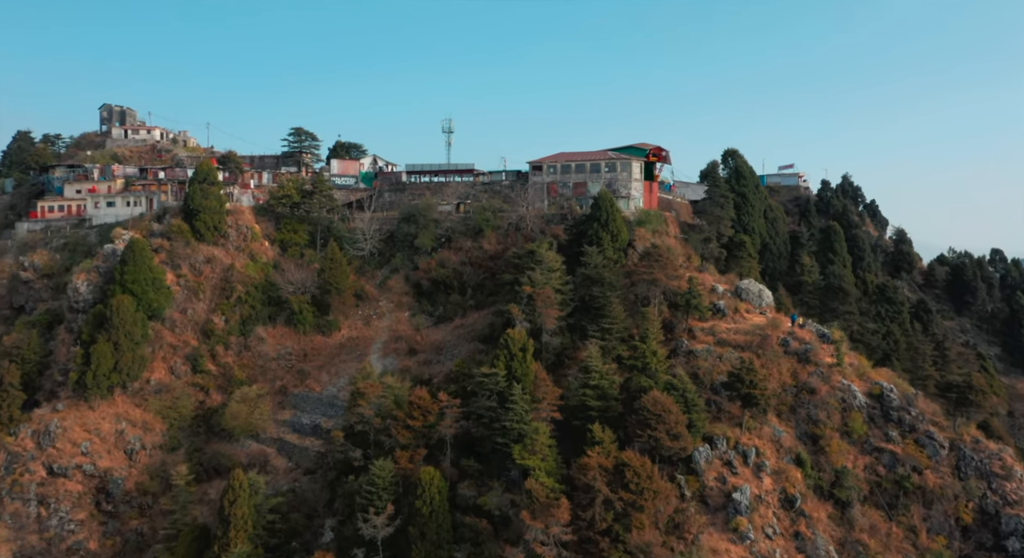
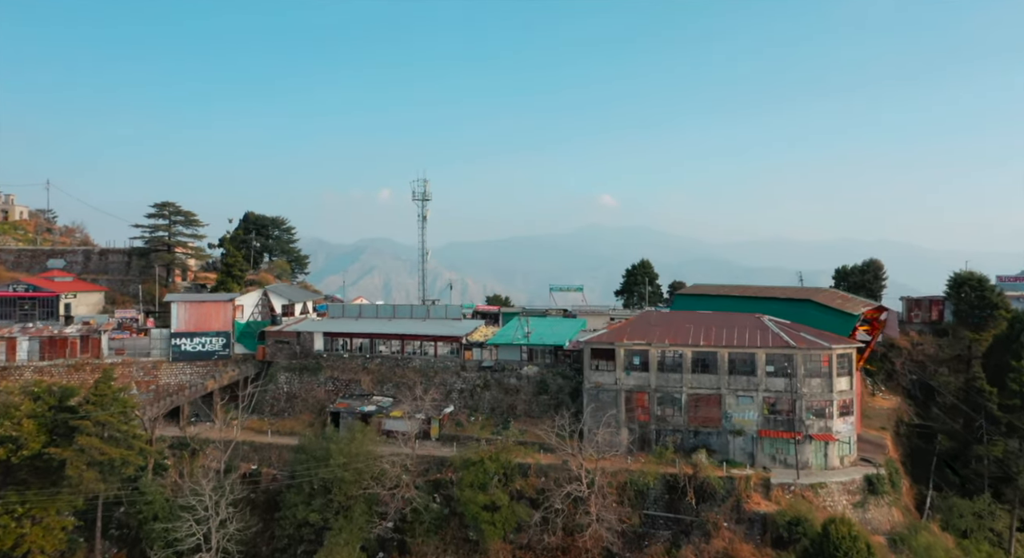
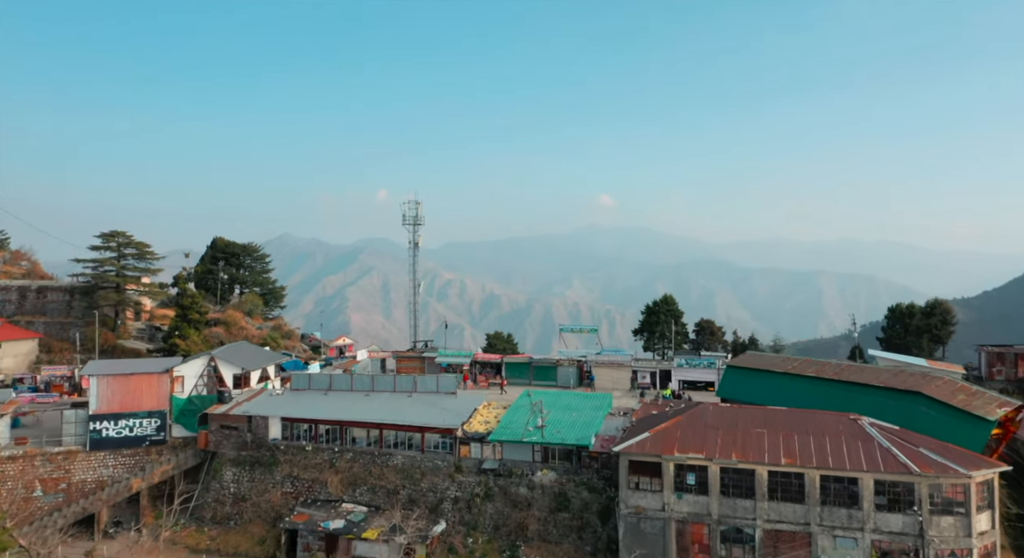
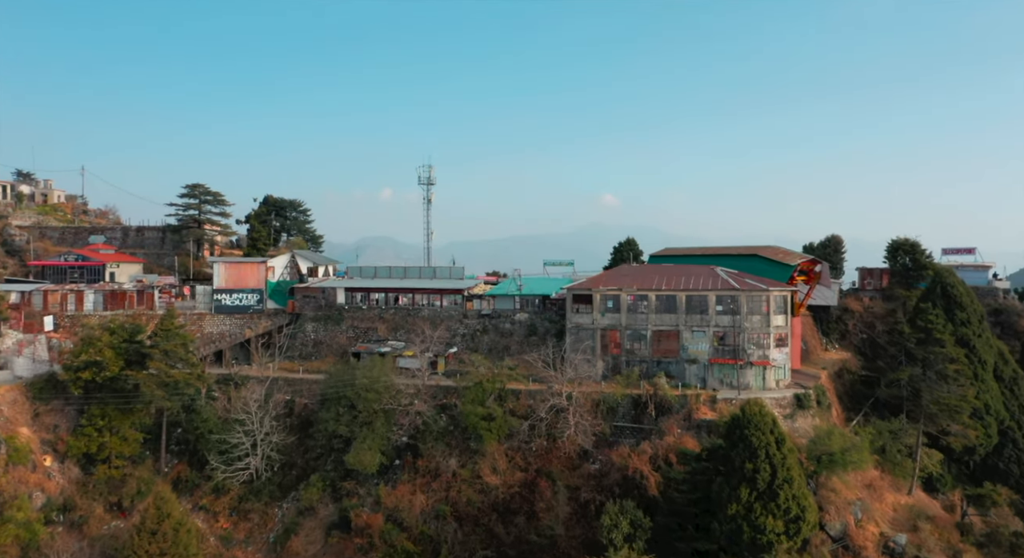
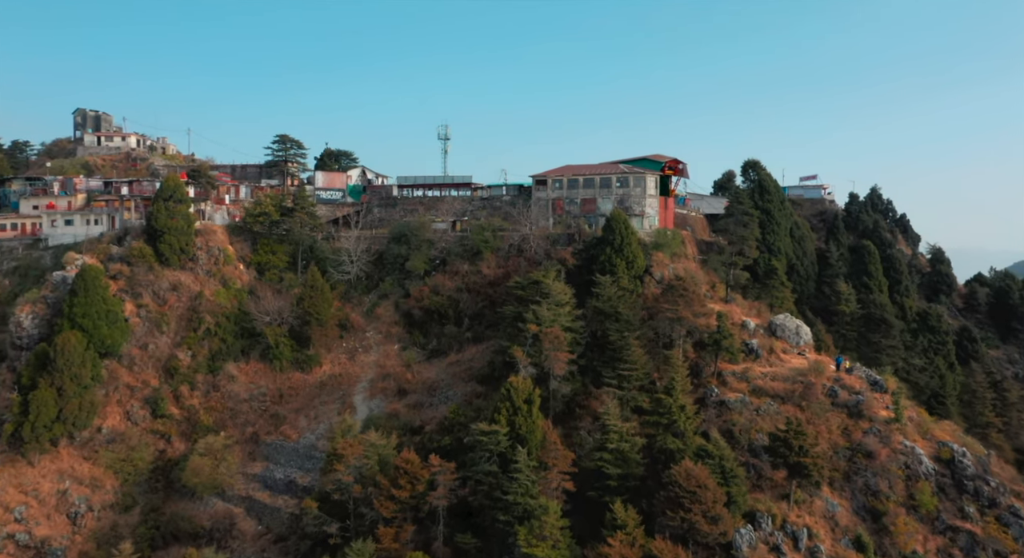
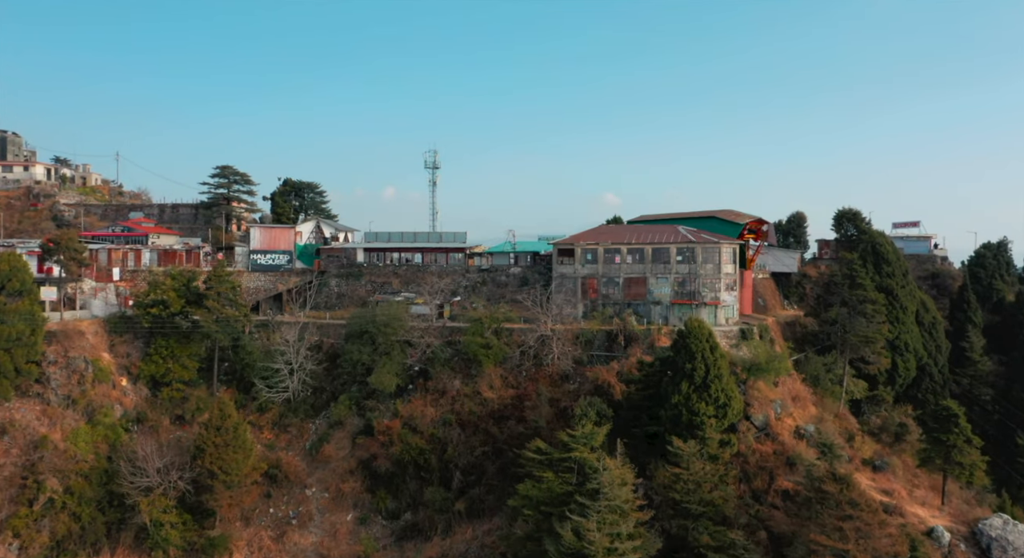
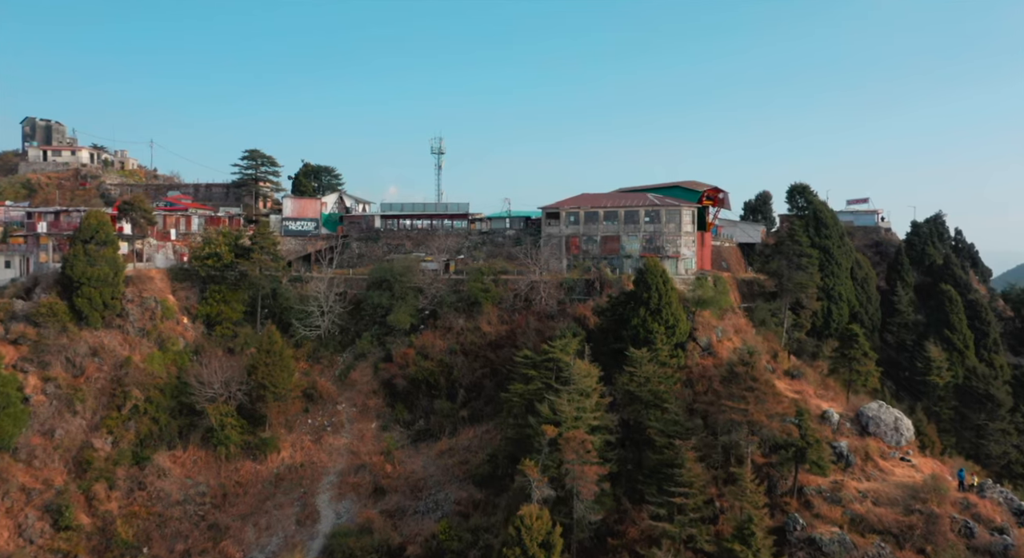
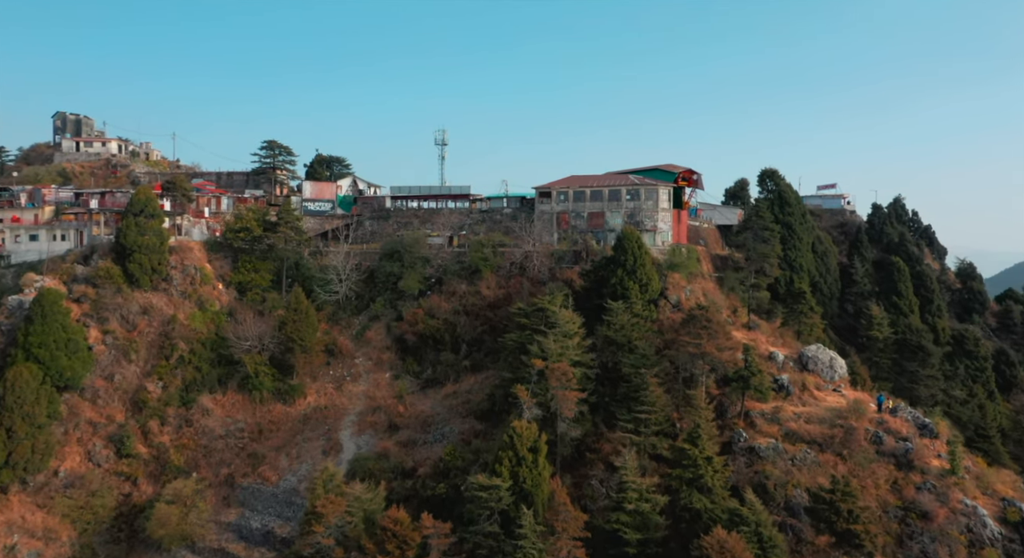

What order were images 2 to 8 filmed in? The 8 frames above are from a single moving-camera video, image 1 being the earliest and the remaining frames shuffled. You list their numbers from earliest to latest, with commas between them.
5, 8, 7, 6, 4, 2, 3
